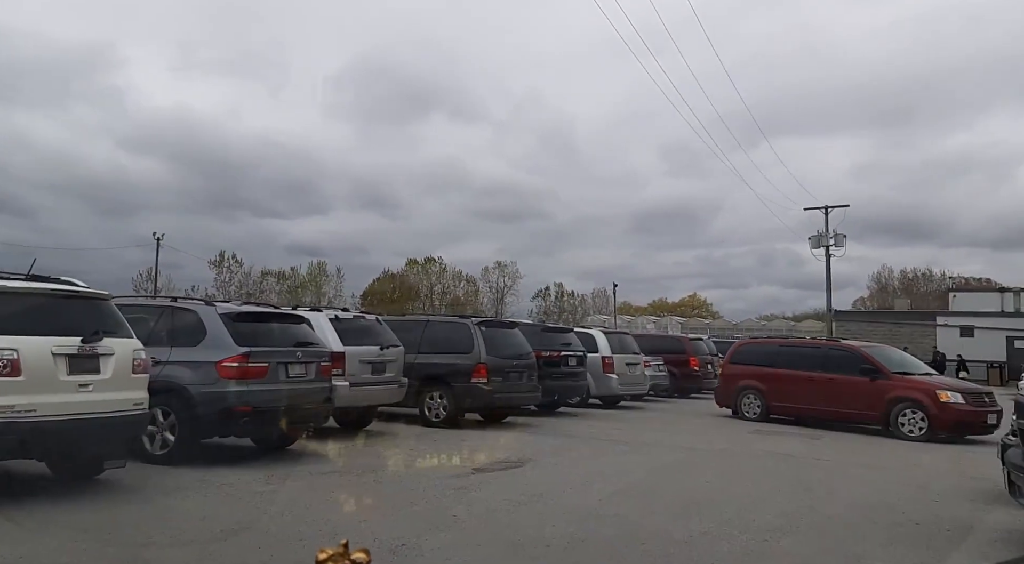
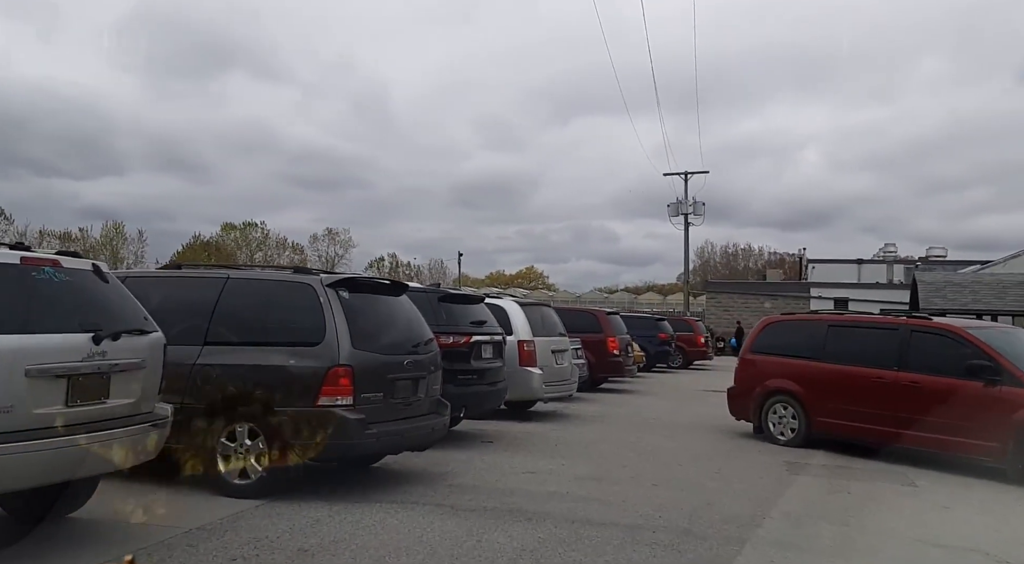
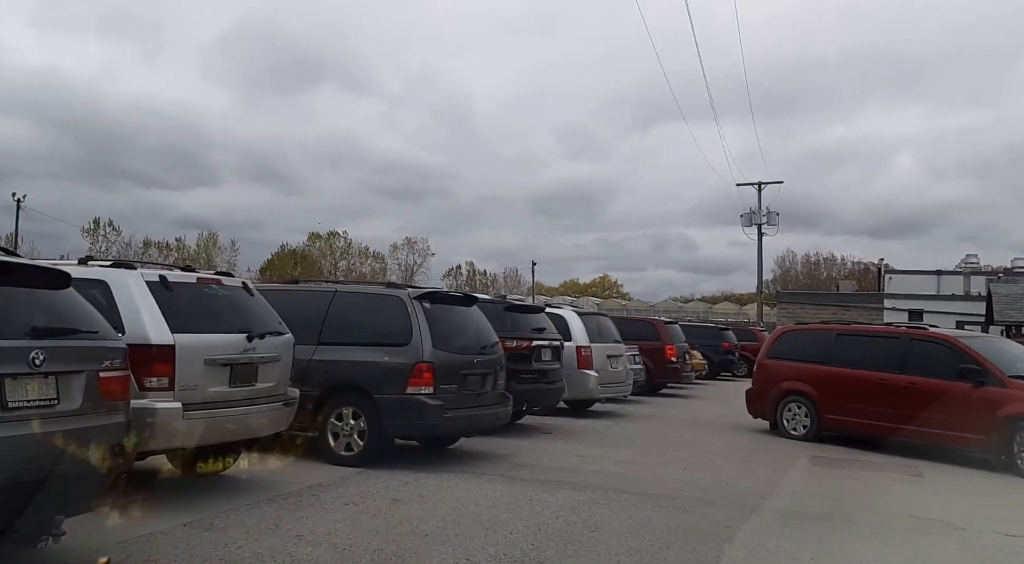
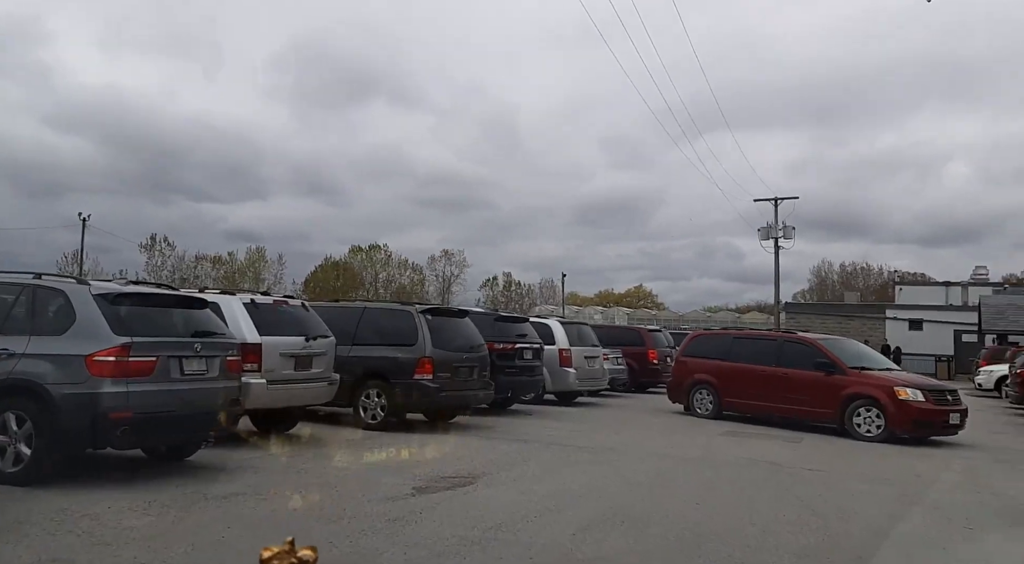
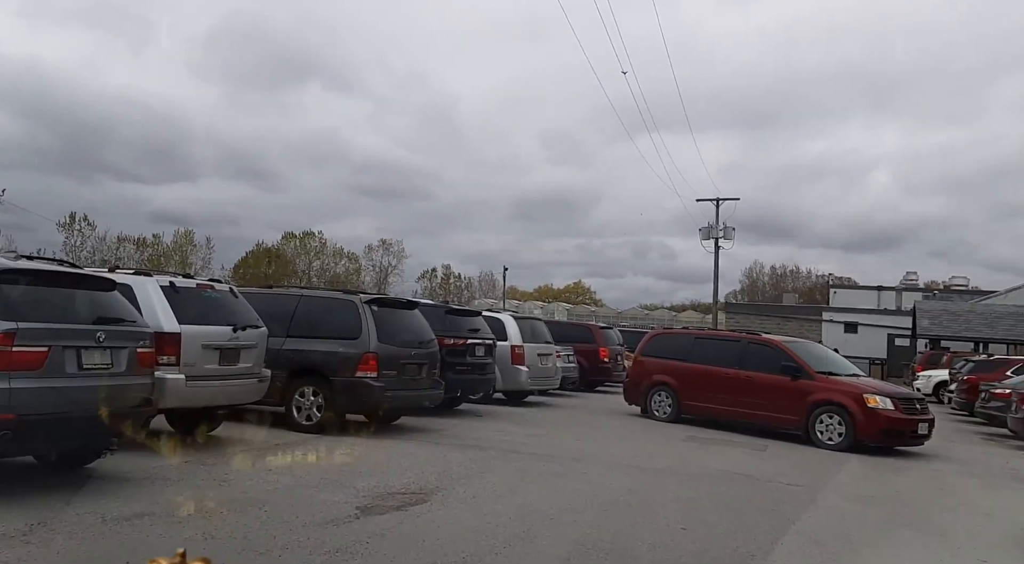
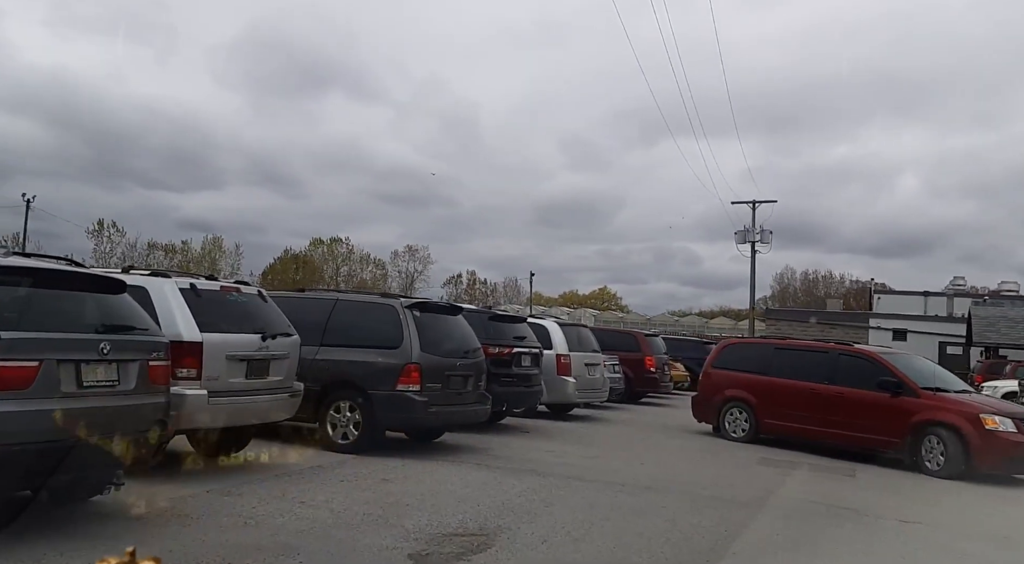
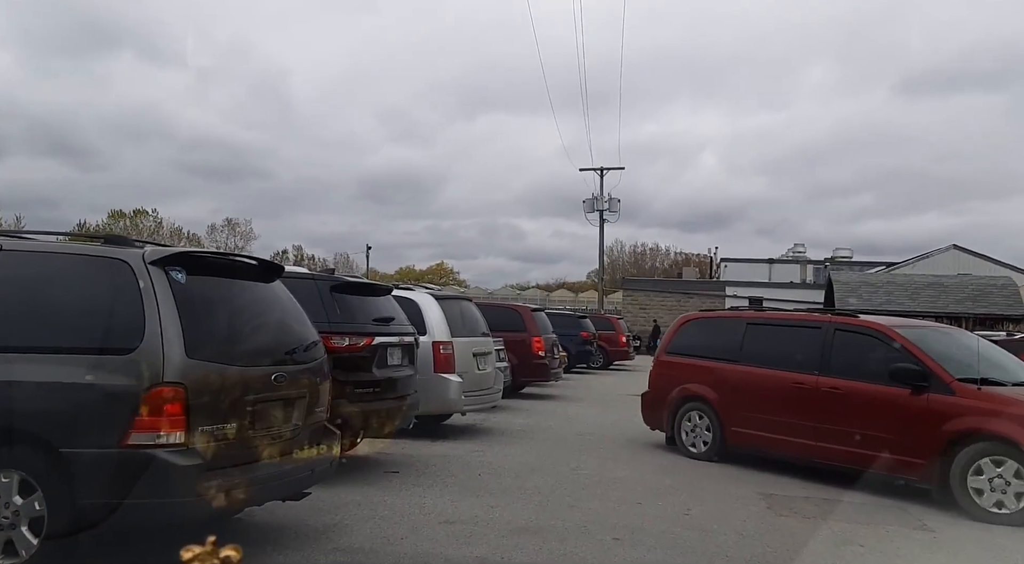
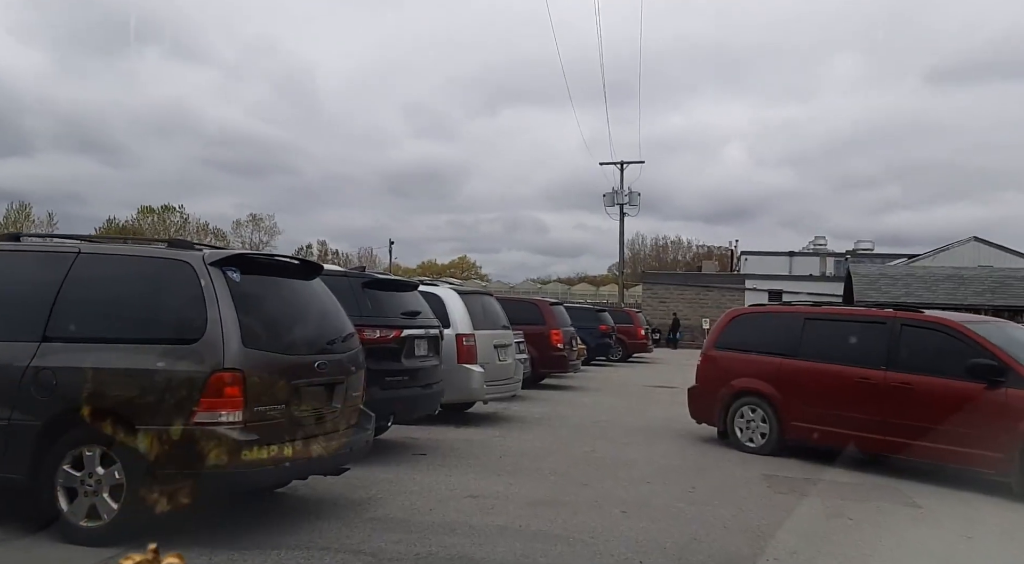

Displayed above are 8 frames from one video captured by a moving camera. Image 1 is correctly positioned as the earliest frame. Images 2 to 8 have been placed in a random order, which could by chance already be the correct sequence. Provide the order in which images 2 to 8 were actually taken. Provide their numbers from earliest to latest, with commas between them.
4, 5, 6, 3, 2, 8, 7
